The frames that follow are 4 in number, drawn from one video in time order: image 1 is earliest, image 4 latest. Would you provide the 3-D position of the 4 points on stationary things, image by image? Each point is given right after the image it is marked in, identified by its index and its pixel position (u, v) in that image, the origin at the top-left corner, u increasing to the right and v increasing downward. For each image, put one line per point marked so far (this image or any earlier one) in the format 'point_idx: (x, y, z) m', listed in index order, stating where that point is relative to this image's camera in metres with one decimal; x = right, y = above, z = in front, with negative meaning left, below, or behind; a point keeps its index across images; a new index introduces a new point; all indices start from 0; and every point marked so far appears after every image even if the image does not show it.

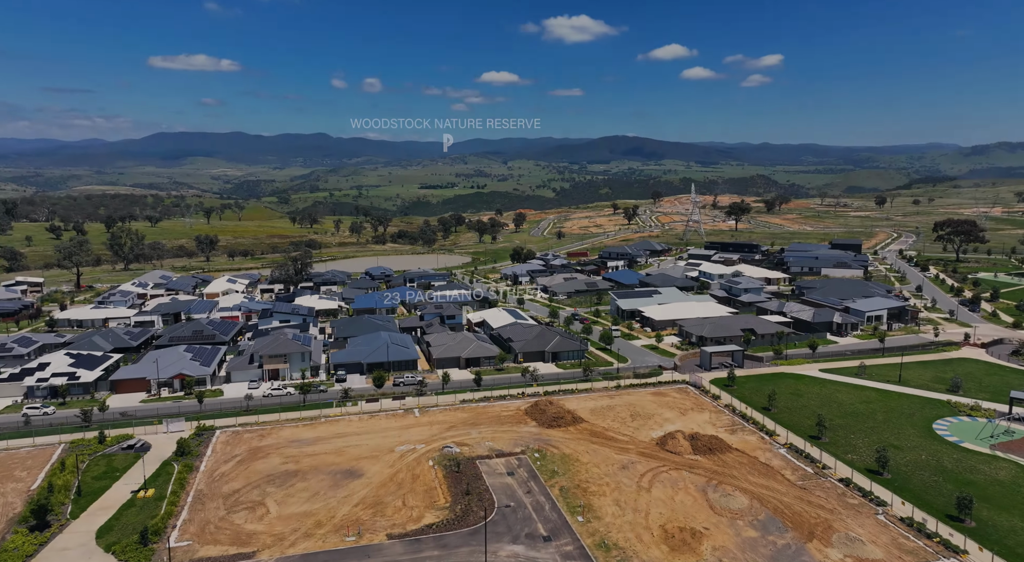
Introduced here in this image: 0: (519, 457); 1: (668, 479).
0: (+0.2, -5.2, +20.0) m
1: (+4.3, -5.4, +18.5) m
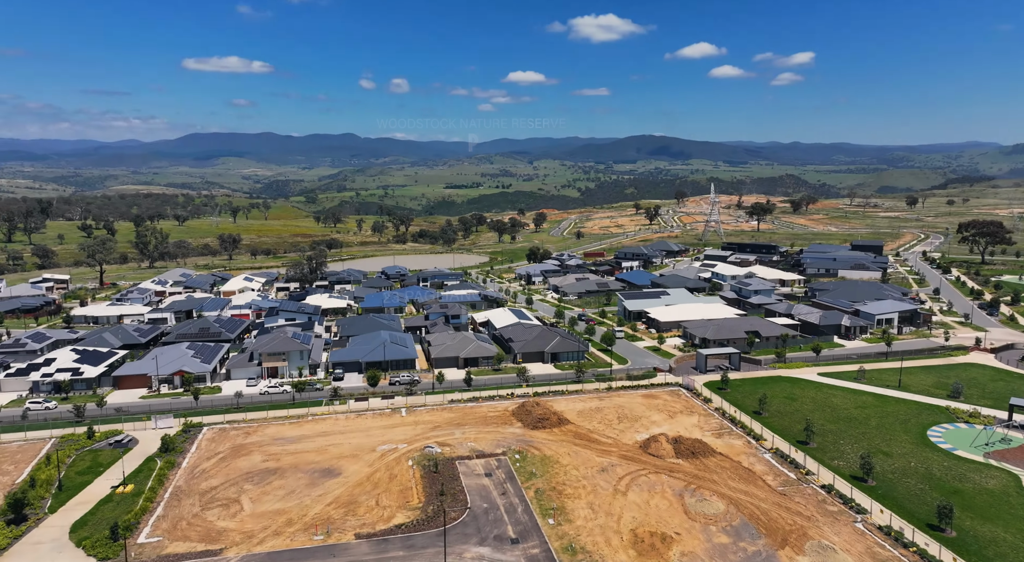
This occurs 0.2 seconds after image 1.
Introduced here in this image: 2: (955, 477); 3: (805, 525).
0: (-0.4, -5.2, +20.0) m
1: (+3.6, -5.5, +18.2) m
2: (+12.0, -5.3, +18.2) m
3: (+6.9, -5.8, +15.9) m
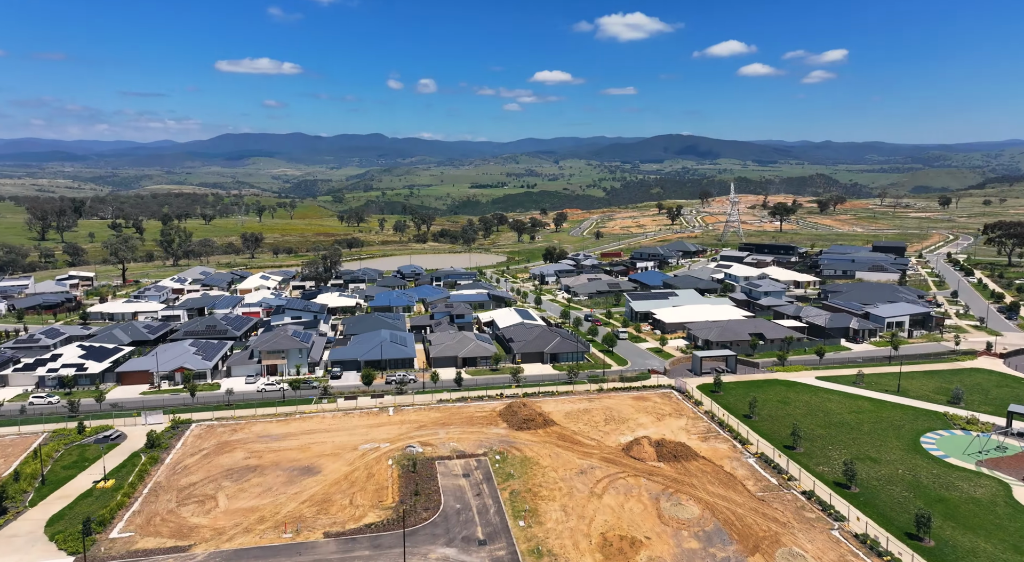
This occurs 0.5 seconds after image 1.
0: (-1.0, -5.2, +19.9) m
1: (+3.0, -5.5, +18.0) m
2: (+11.4, -5.4, +17.8) m
3: (+6.2, -5.8, +15.6) m
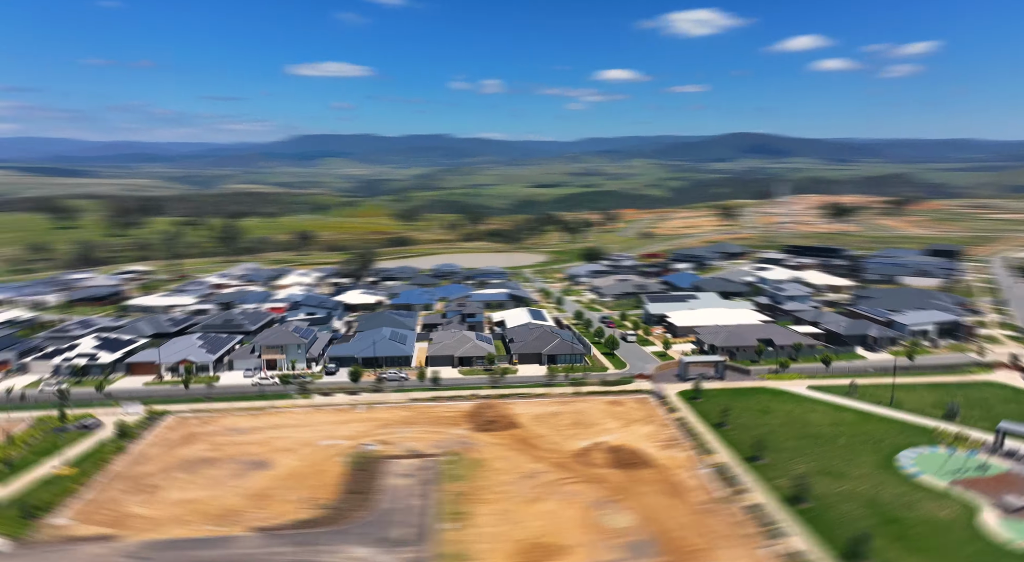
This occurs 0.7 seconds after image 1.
0: (-2.4, -5.2, +19.9) m
1: (+1.4, -5.6, +17.7) m
2: (+9.7, -5.6, +16.7) m
3: (+4.4, -6.0, +15.0) m
